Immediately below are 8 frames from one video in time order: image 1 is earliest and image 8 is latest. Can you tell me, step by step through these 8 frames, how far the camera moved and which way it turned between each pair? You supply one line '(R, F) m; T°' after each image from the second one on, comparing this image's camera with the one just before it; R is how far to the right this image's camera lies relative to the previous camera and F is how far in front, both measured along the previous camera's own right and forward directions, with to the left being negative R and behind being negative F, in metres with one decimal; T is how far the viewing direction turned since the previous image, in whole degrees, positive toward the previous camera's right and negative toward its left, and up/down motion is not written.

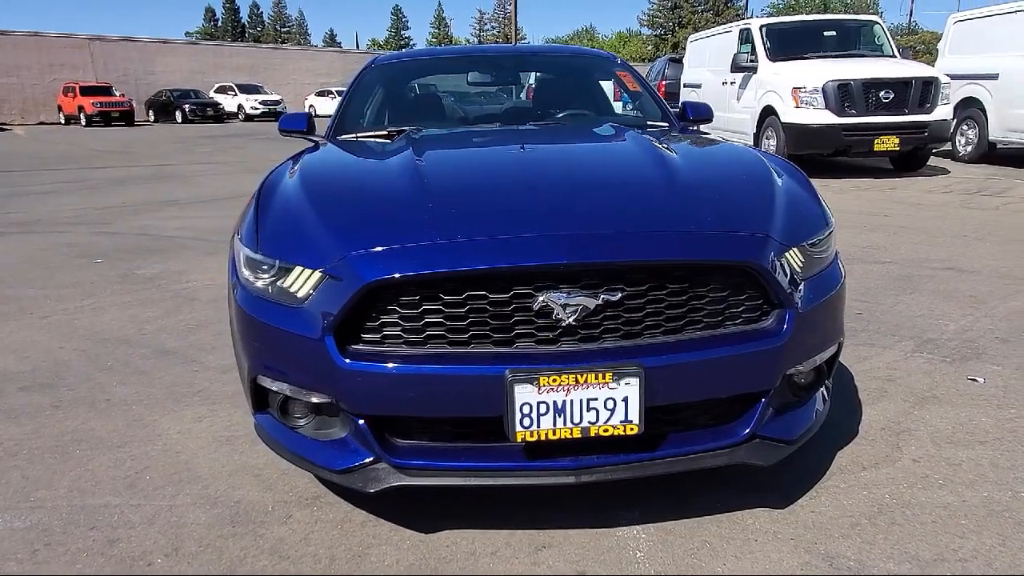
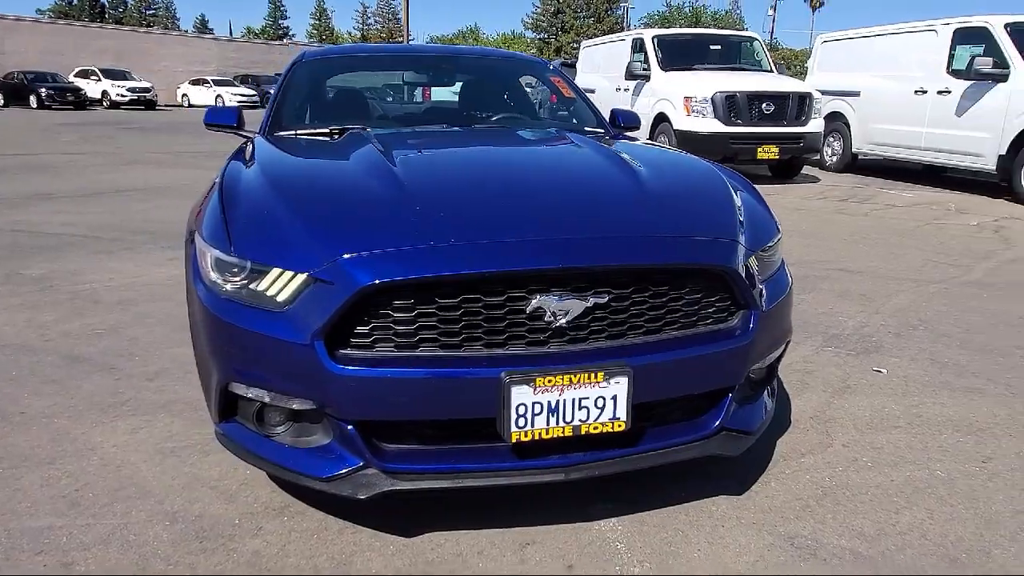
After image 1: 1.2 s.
(-0.4, 0.0) m; +9°
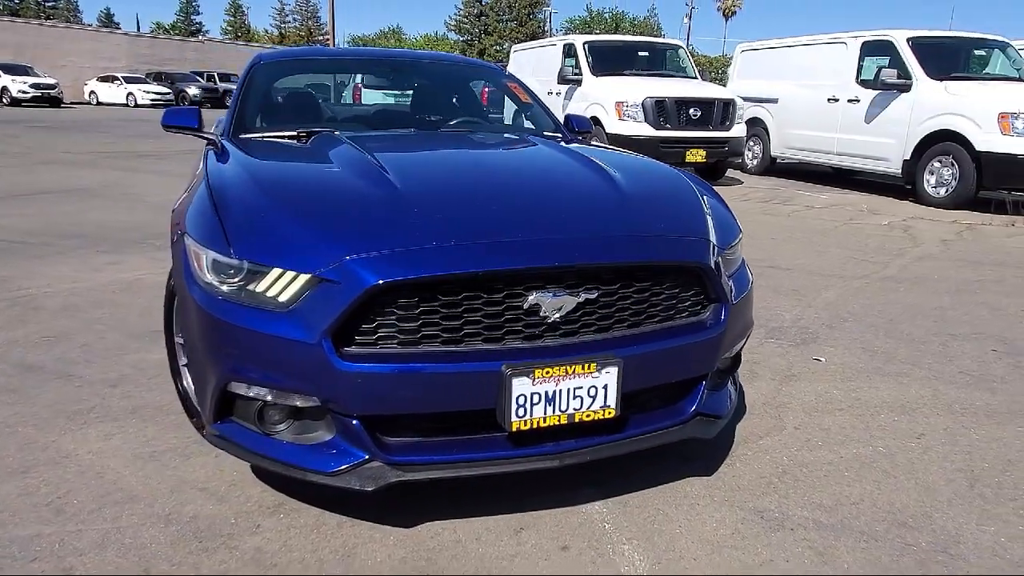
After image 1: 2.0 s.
(-0.2, -0.1) m; +6°
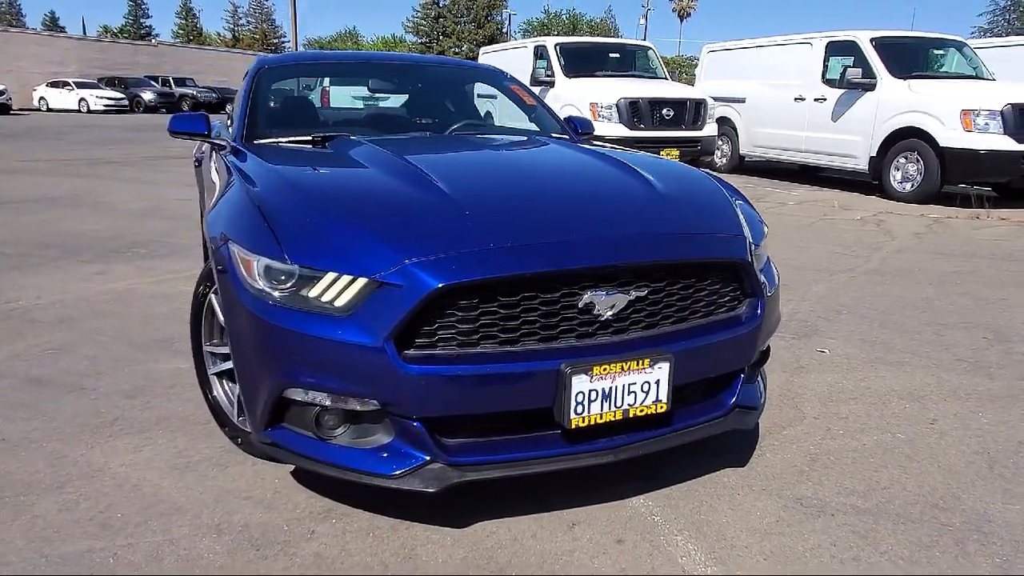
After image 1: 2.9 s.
(-0.3, 0.0) m; +3°
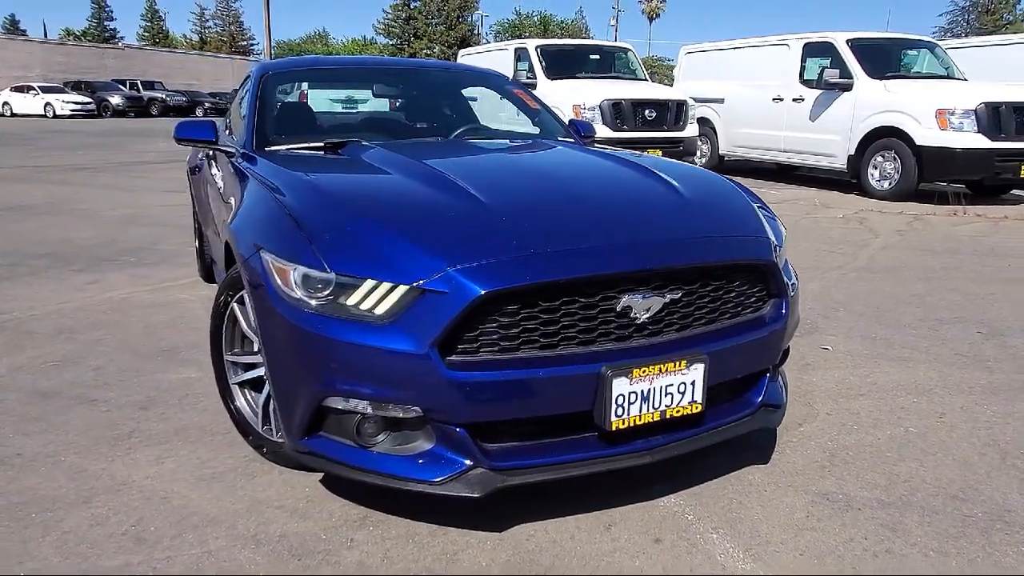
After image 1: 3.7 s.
(-0.2, 0.0) m; +2°
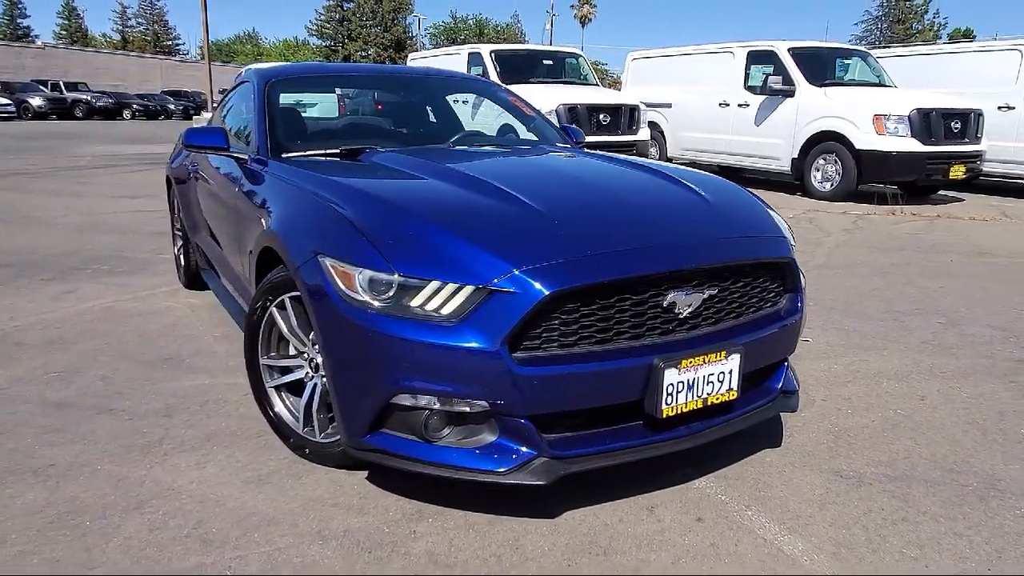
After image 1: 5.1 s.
(-0.4, -0.1) m; +5°
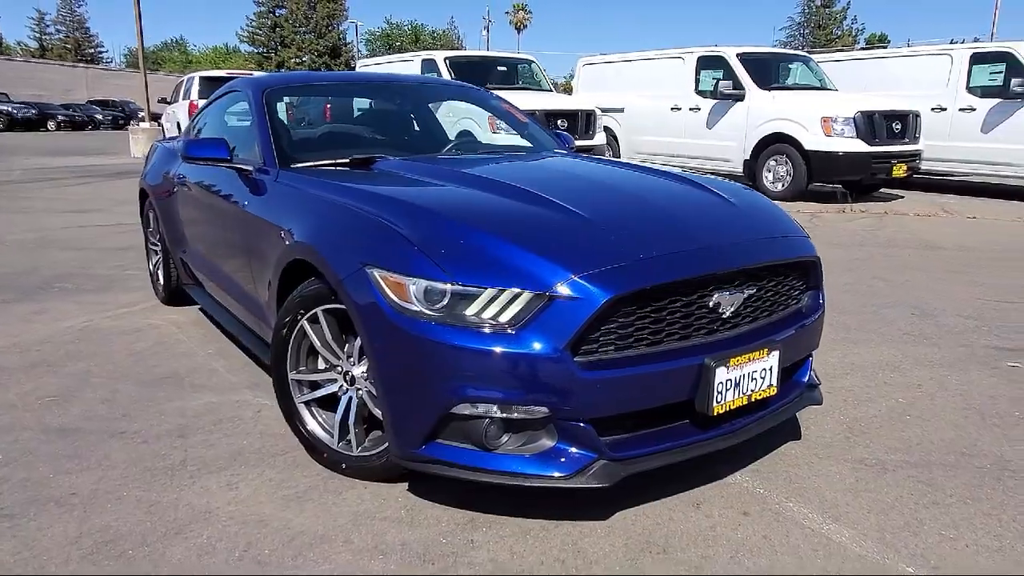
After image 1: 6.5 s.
(-0.4, 0.0) m; +5°
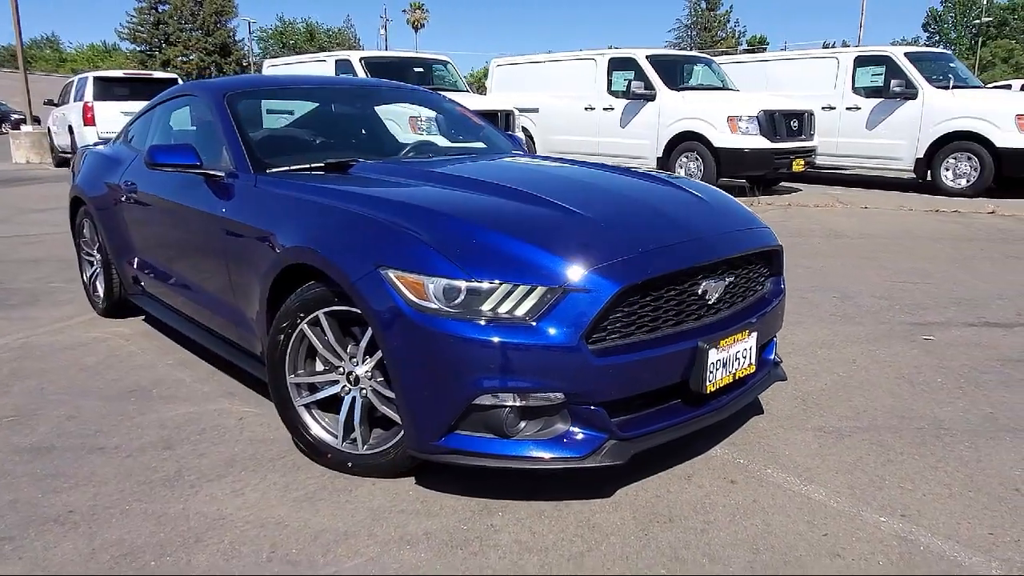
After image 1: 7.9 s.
(-0.4, -0.1) m; +8°
